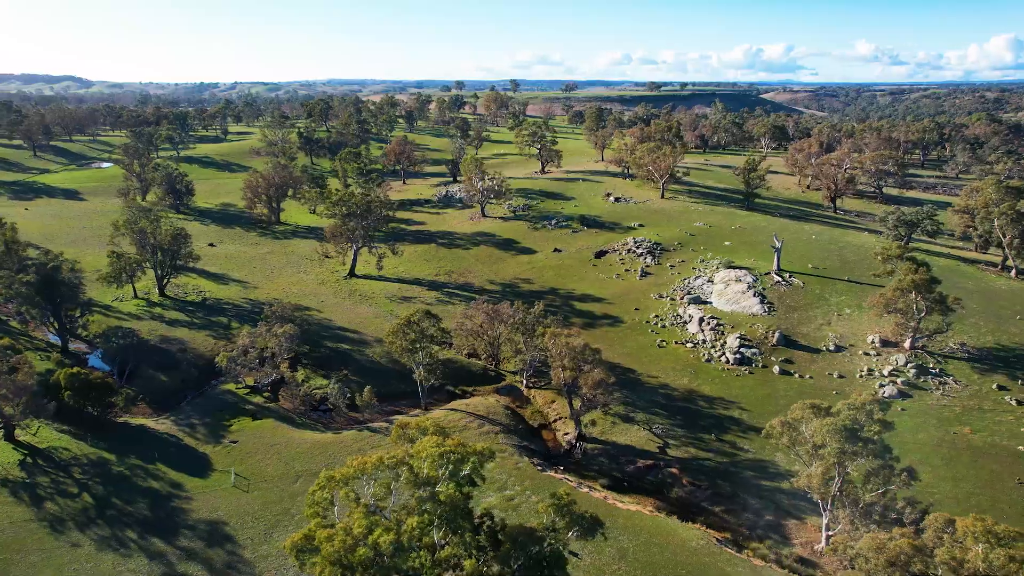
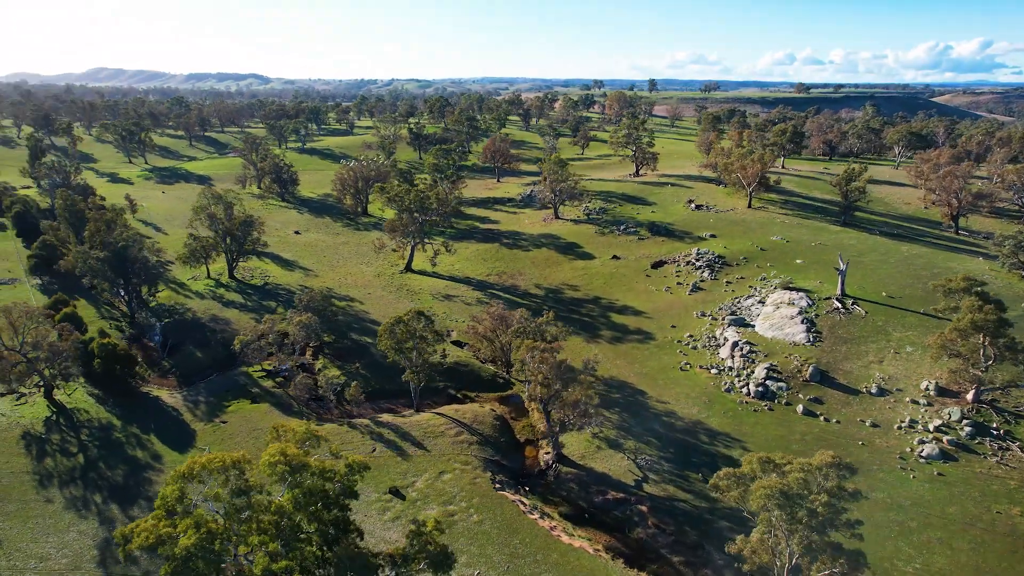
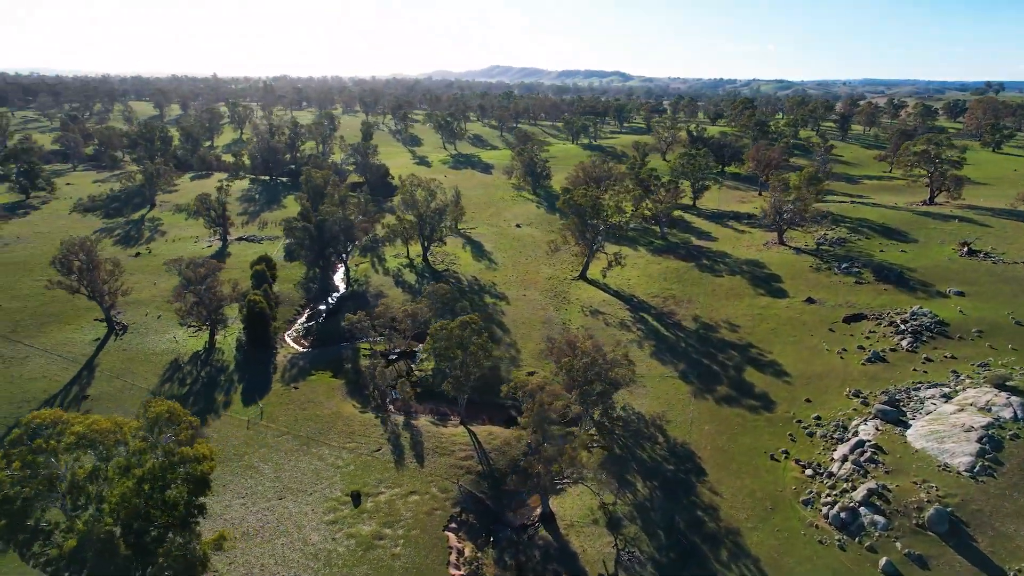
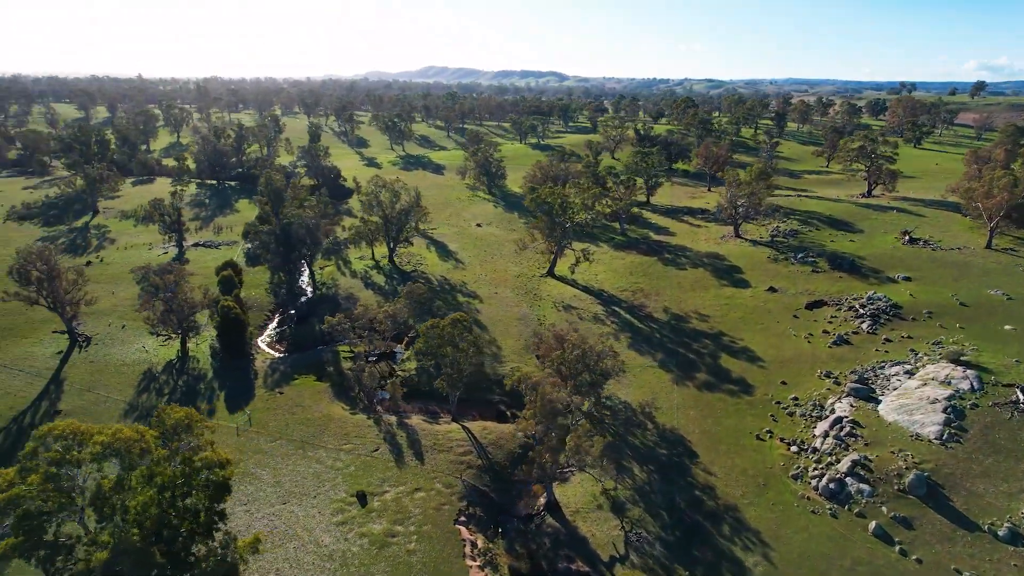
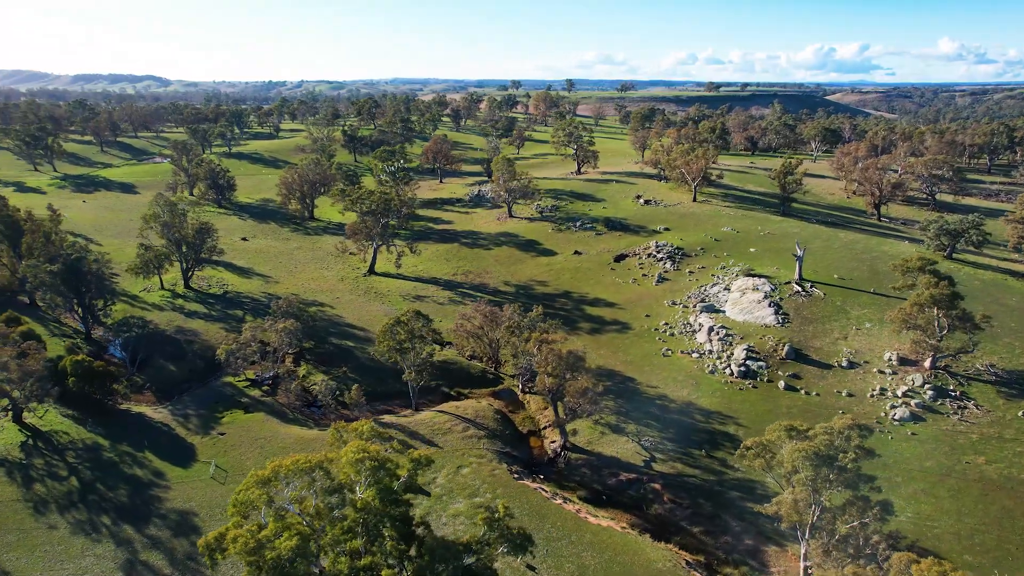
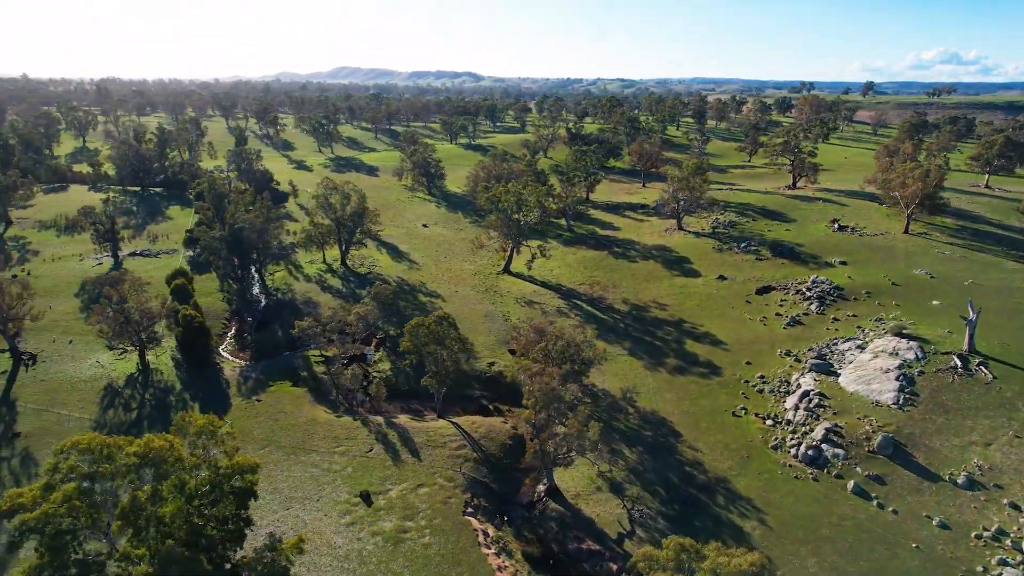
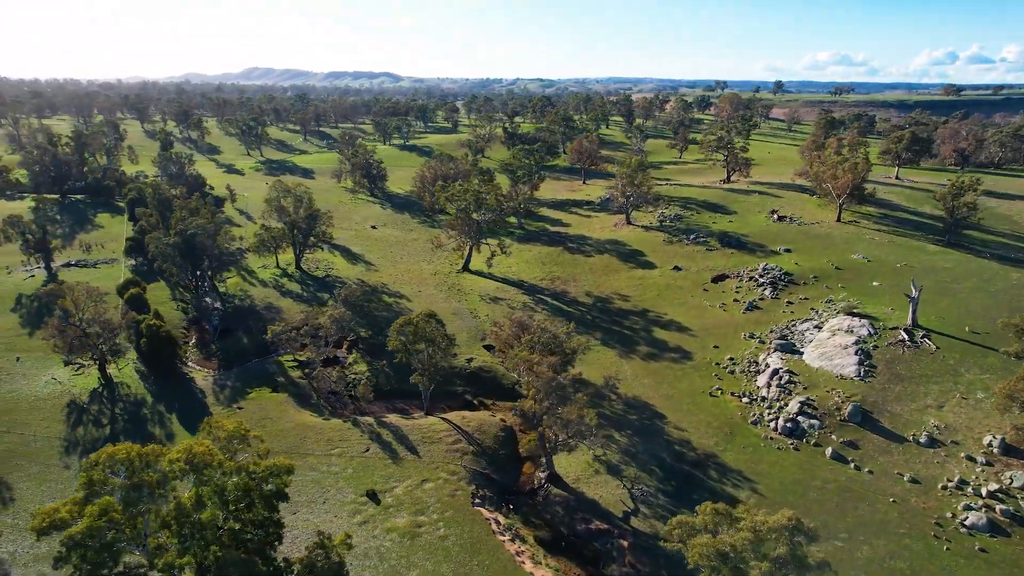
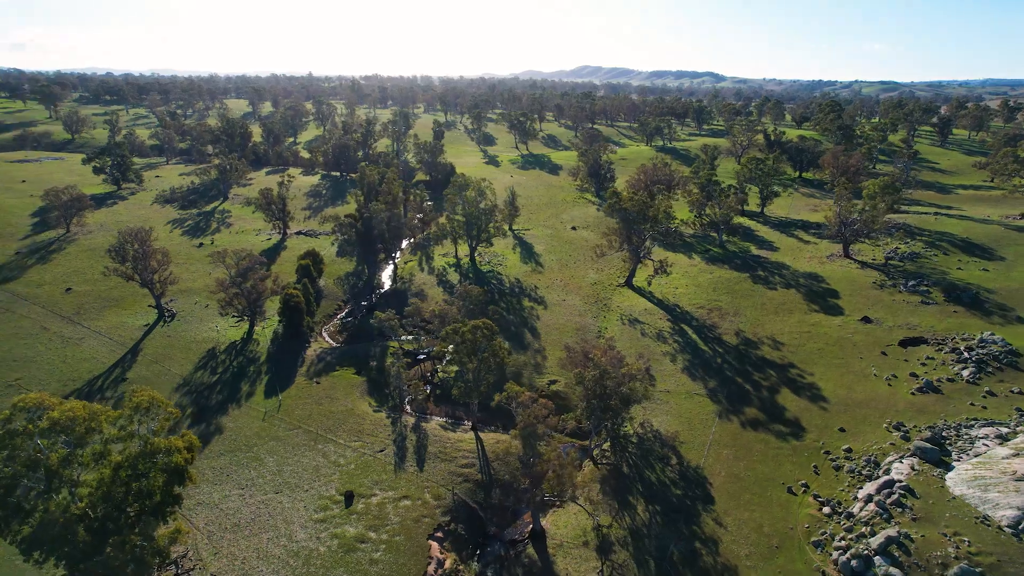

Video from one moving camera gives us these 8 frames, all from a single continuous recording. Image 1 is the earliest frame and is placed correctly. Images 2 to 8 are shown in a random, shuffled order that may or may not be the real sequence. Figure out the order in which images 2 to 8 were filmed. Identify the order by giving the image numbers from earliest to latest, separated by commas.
5, 2, 7, 6, 4, 3, 8
